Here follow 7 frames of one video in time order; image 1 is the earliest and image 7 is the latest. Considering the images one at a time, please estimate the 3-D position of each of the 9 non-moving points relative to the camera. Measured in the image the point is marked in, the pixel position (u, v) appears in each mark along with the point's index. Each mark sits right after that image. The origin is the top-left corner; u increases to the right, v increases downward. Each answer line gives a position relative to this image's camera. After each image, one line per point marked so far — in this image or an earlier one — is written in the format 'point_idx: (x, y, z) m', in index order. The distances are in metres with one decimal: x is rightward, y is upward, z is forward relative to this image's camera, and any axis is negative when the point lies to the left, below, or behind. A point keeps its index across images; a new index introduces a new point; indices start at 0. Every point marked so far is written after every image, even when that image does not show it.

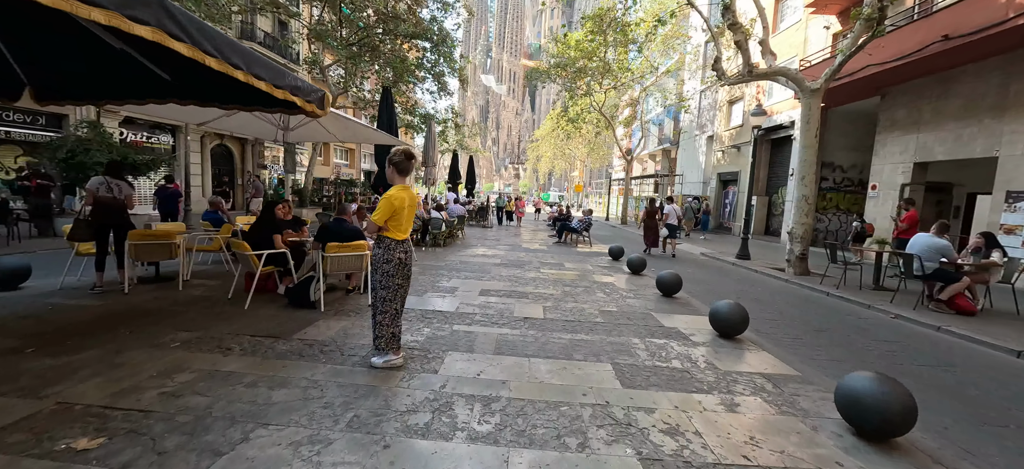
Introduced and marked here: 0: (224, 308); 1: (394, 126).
0: (-3.3, -0.9, +5.2) m
1: (-3.2, +3.0, +12.3) m
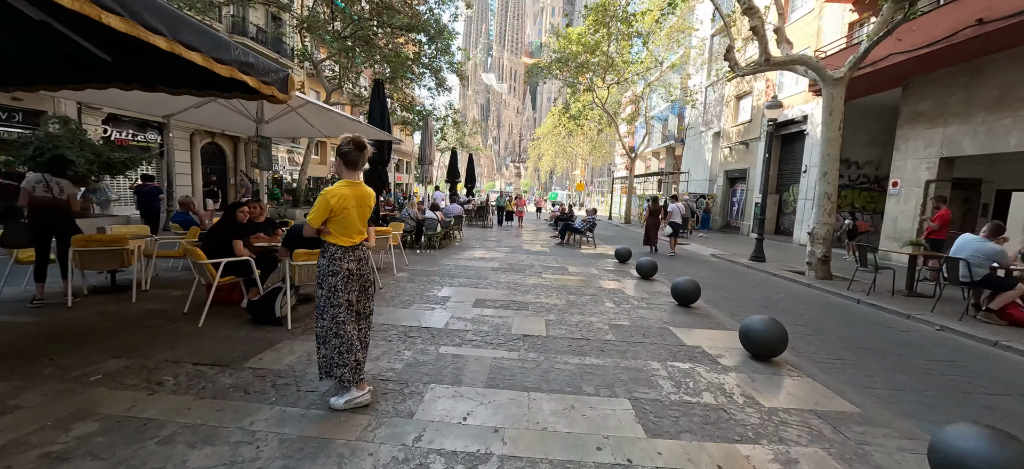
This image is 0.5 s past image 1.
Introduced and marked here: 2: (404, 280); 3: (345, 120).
0: (-3.4, -0.9, +4.5) m
1: (-3.2, +2.9, +11.5) m
2: (-1.7, -0.7, +6.9) m
3: (-2.9, +2.0, +7.6) m
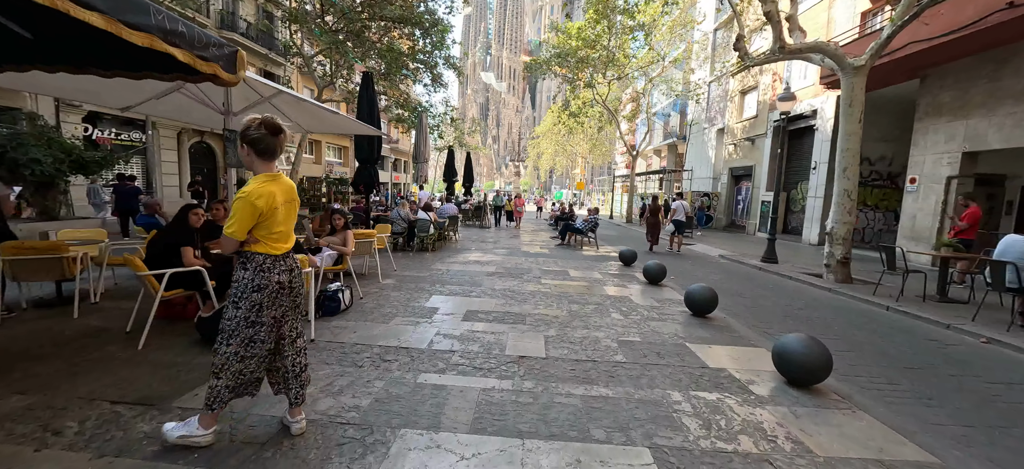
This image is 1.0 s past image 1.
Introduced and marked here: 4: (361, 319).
0: (-3.4, -1.0, +3.9) m
1: (-3.3, +2.9, +10.9) m
2: (-1.7, -0.7, +6.3) m
3: (-2.9, +1.9, +6.9) m
4: (-1.6, -0.9, +4.7) m
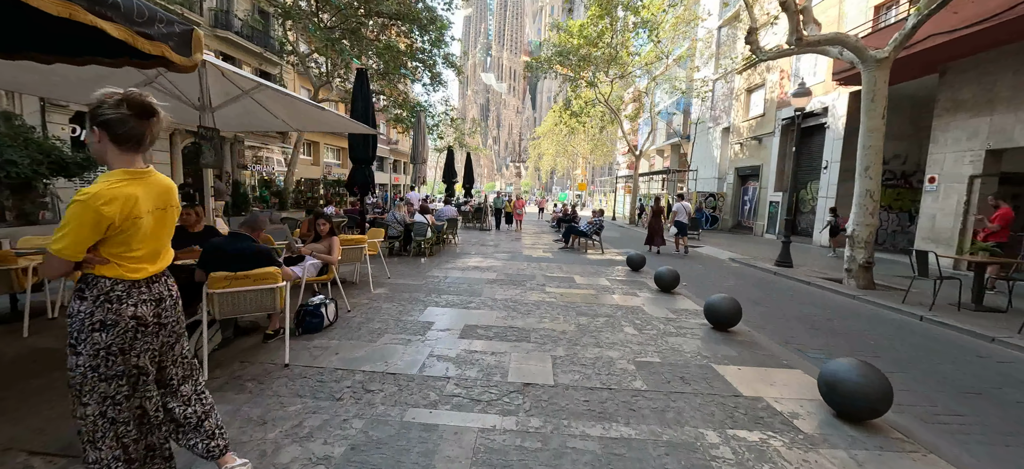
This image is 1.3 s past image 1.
0: (-3.4, -1.1, +3.3) m
1: (-3.3, +2.8, +10.4) m
2: (-1.7, -0.8, +5.7) m
3: (-2.9, +1.8, +6.4) m
4: (-1.6, -1.0, +4.2) m
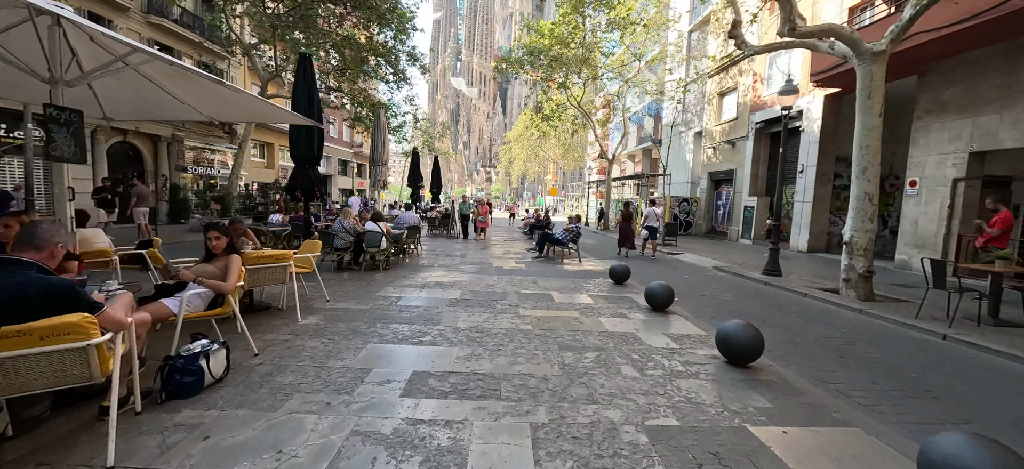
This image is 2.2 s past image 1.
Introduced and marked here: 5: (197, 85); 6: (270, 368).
0: (-3.6, -1.2, +2.0) m
1: (-4.0, +2.6, +9.0) m
2: (-2.1, -1.0, +4.5) m
3: (-3.3, +1.7, +5.1) m
4: (-1.8, -1.1, +2.9) m
5: (-3.5, +1.7, +5.0) m
6: (-1.9, -1.1, +3.5) m
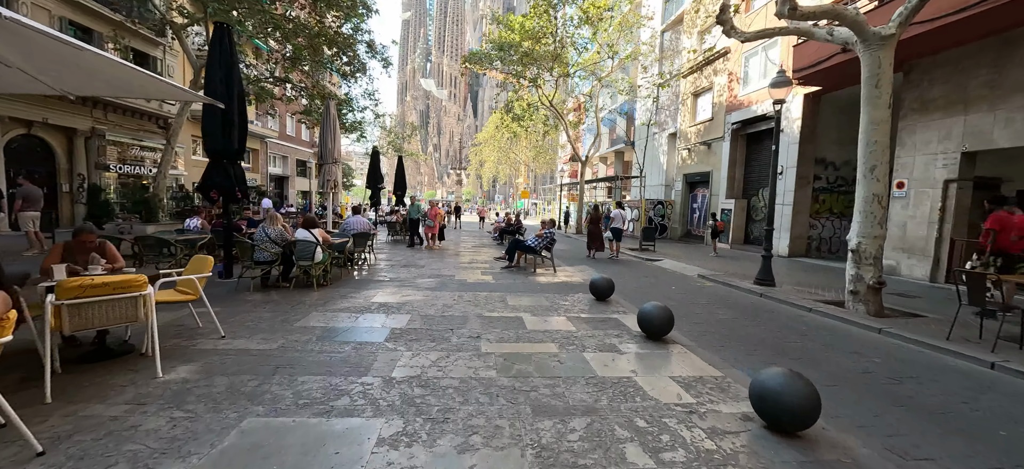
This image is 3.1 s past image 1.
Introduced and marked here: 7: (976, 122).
0: (-3.7, -1.3, +0.4) m
1: (-4.6, +2.4, +7.5) m
2: (-2.4, -1.1, +3.0) m
3: (-3.7, +1.5, +3.6) m
4: (-2.0, -1.2, +1.5) m
5: (-3.9, +1.6, +3.4) m
6: (-2.2, -1.2, +2.1) m
7: (+10.4, +2.5, +9.8) m
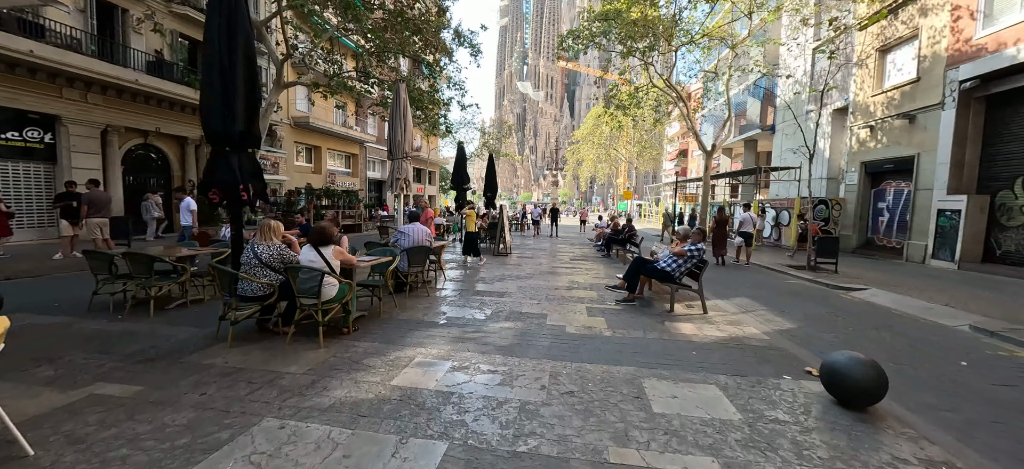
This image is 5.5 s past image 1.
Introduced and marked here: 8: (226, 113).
0: (-3.9, -1.5, -2.0) m
1: (-3.2, +2.2, +5.1) m
2: (-2.0, -1.3, +0.2) m
3: (-3.2, +1.3, +1.1) m
4: (-2.0, -1.4, -1.3) m
5: (-3.4, +1.4, +1.0) m
6: (-2.0, -1.4, -0.7) m
7: (+11.9, +2.2, +4.1) m
8: (-3.4, +1.4, +4.9) m
